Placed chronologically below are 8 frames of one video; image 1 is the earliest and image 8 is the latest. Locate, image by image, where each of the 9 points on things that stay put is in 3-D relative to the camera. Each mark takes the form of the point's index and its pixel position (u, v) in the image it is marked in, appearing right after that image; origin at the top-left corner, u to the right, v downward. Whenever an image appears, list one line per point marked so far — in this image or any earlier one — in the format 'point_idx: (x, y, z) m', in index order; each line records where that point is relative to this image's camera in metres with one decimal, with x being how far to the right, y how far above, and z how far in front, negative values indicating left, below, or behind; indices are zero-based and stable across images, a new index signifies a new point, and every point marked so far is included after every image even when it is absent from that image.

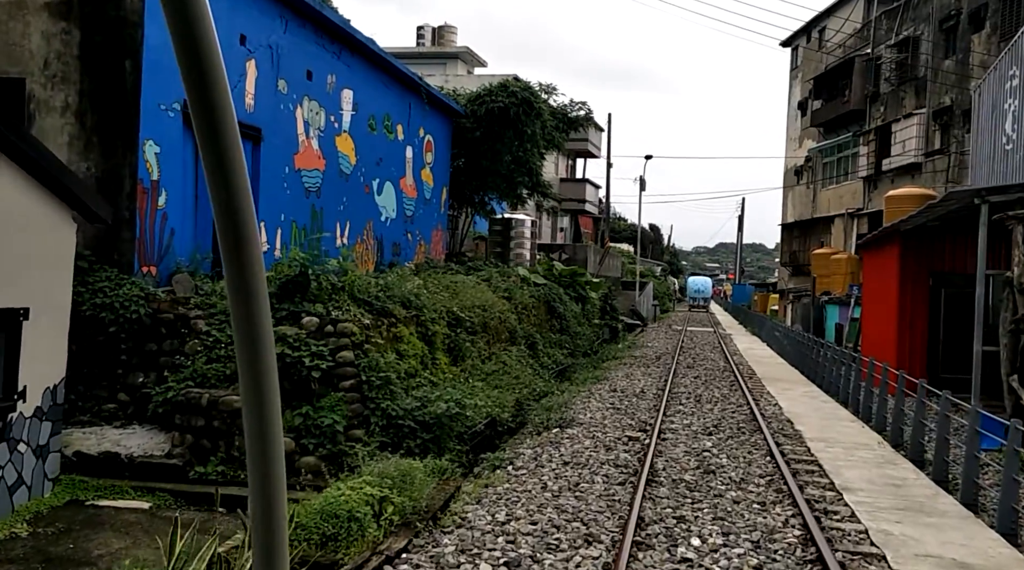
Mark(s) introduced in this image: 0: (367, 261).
0: (-2.7, +0.4, +16.8) m
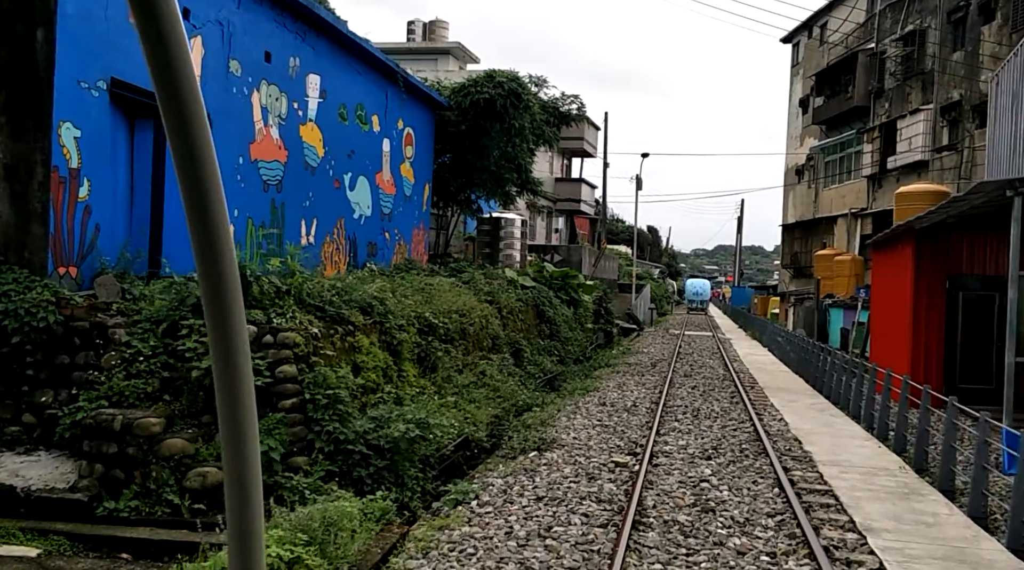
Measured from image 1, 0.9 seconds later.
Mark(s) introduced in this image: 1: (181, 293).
0: (-3.0, +0.4, +15.5) m
1: (-3.1, -0.1, +8.6) m
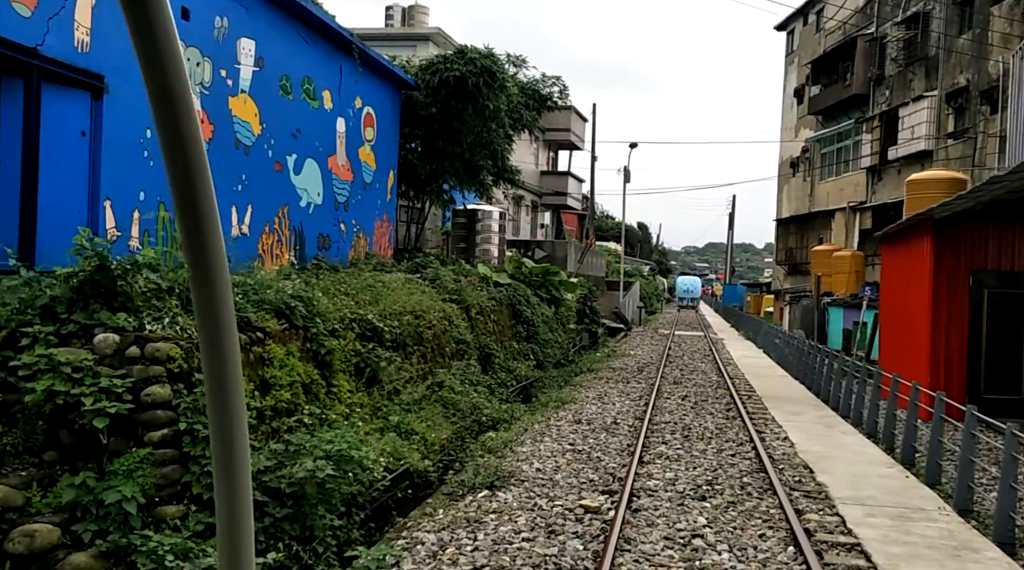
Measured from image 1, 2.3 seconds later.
0: (-3.5, +0.4, +13.6) m
1: (-3.6, 0.0, +6.7) m
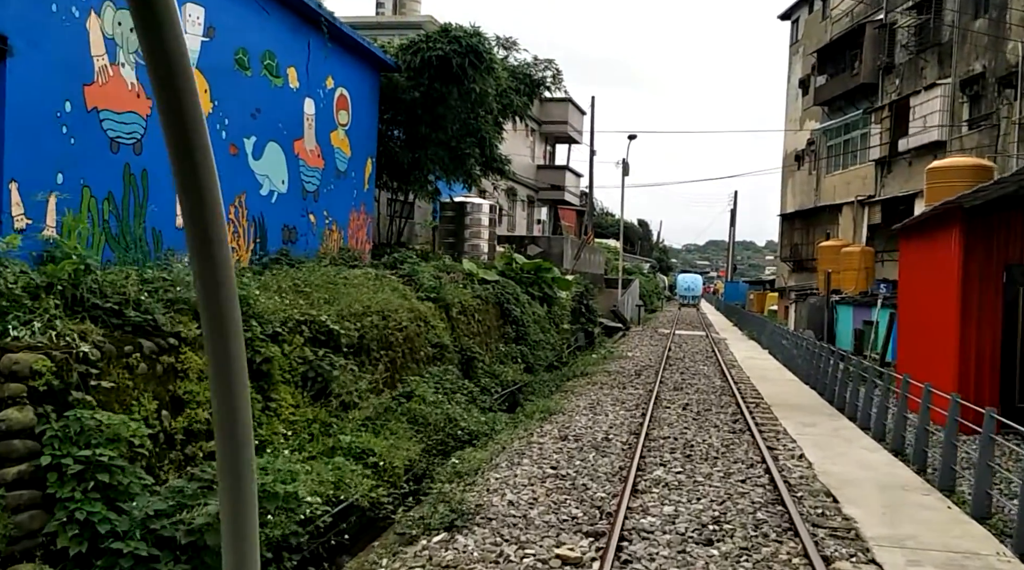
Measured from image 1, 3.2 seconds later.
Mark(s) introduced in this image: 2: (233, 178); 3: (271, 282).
0: (-3.7, +0.5, +12.3) m
1: (-3.8, 0.0, +5.4) m
2: (-3.7, +1.4, +12.0) m
3: (-2.5, 0.0, +9.5) m
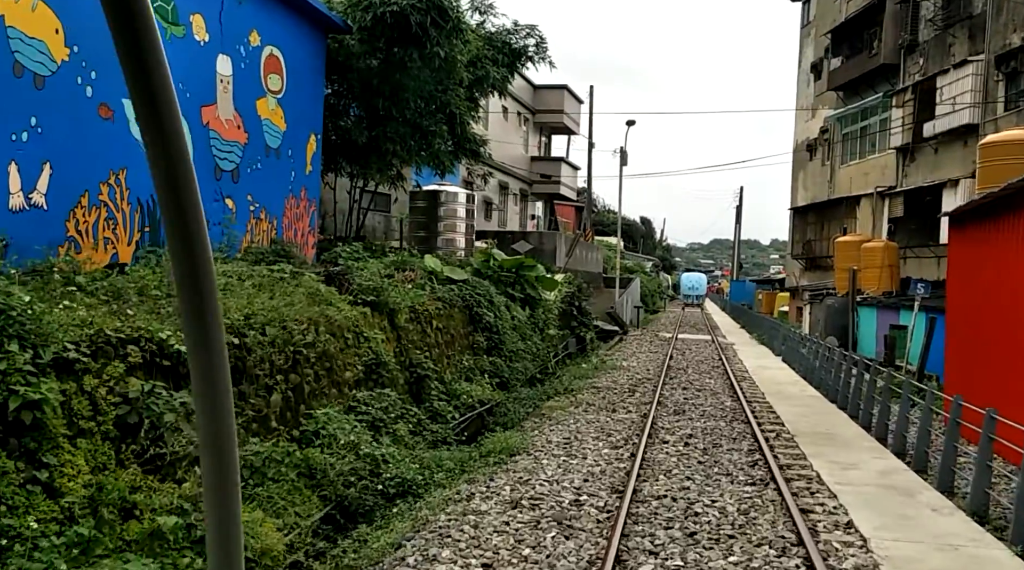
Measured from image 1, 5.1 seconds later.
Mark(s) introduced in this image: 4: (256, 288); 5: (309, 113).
0: (-4.2, +0.5, +9.6) m
1: (-4.3, 0.0, +2.7) m
2: (-4.2, +1.4, +9.3) m
3: (-3.0, 0.0, +6.8) m
4: (-2.4, 0.0, +8.7) m
5: (-3.2, +2.7, +14.1) m
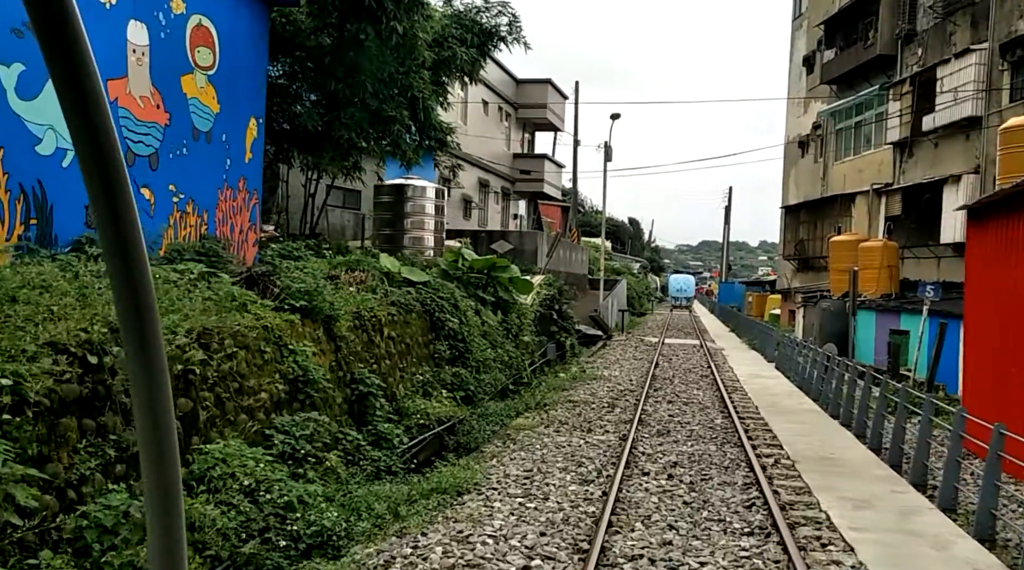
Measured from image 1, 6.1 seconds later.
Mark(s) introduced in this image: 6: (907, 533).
0: (-4.6, +0.4, +8.0) m
1: (-4.7, -0.1, +1.1) m
2: (-4.6, +1.4, +7.8) m
3: (-3.4, 0.0, +5.3) m
4: (-2.9, 0.0, +7.2) m
5: (-3.7, +2.7, +12.6) m
6: (+3.0, -1.9, +6.8) m
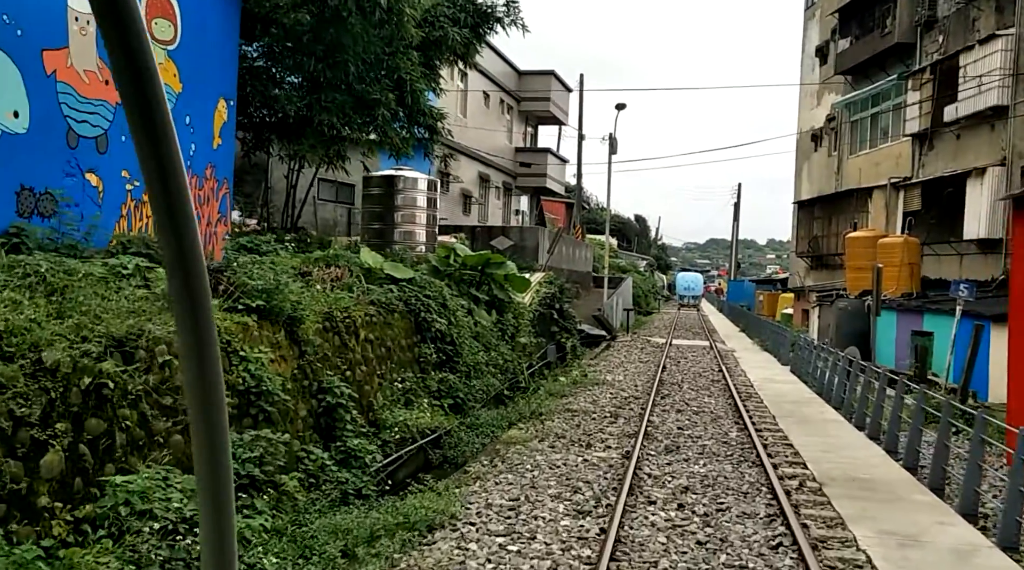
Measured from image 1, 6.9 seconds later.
0: (-4.7, +0.5, +6.9) m
1: (-4.8, 0.0, 0.0) m
2: (-4.7, +1.4, +6.7) m
3: (-3.6, 0.0, +4.1) m
4: (-3.0, 0.0, +6.1) m
5: (-3.8, +2.7, +11.5) m
6: (+2.9, -1.9, +5.6) m
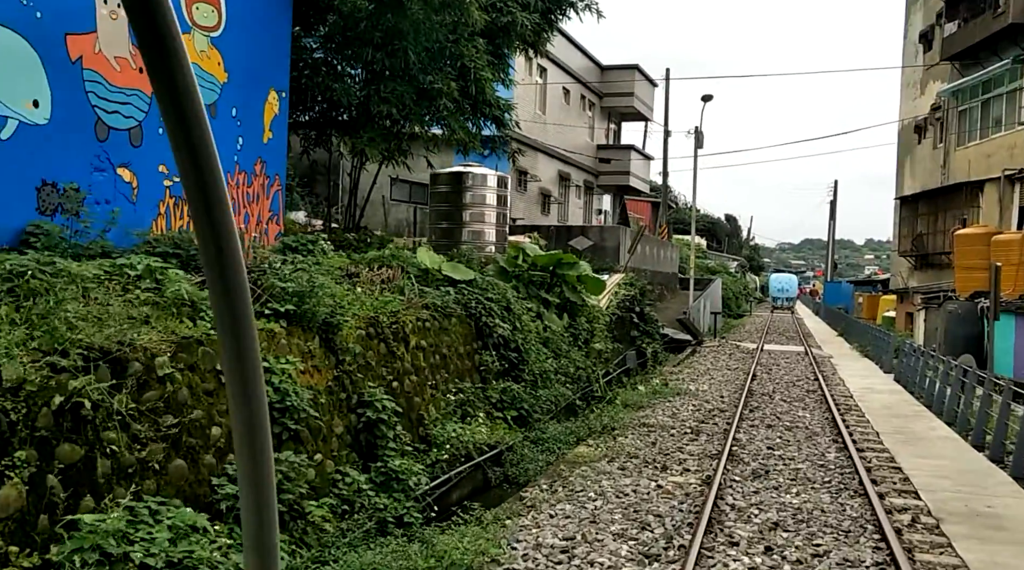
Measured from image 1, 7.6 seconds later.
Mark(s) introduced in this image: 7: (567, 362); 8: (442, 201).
0: (-4.4, +0.4, +6.4) m
1: (-5.1, 0.0, -0.5) m
2: (-4.4, +1.4, +6.1) m
3: (-3.5, 0.0, +3.5) m
4: (-2.7, 0.0, +5.4) m
5: (-3.0, +2.7, +10.8) m
6: (+3.1, -1.9, +4.4) m
7: (+0.8, -1.1, +12.9) m
8: (-1.3, +1.5, +16.2) m
